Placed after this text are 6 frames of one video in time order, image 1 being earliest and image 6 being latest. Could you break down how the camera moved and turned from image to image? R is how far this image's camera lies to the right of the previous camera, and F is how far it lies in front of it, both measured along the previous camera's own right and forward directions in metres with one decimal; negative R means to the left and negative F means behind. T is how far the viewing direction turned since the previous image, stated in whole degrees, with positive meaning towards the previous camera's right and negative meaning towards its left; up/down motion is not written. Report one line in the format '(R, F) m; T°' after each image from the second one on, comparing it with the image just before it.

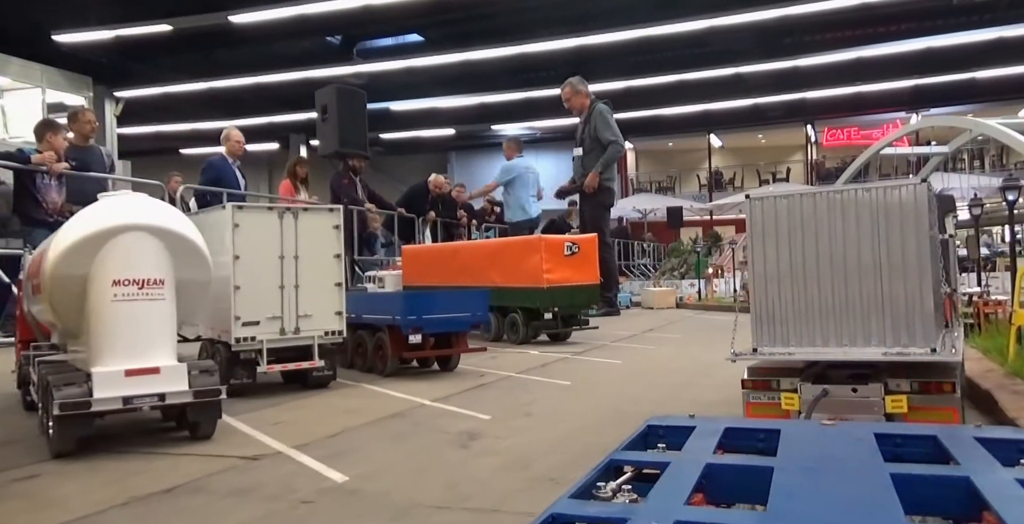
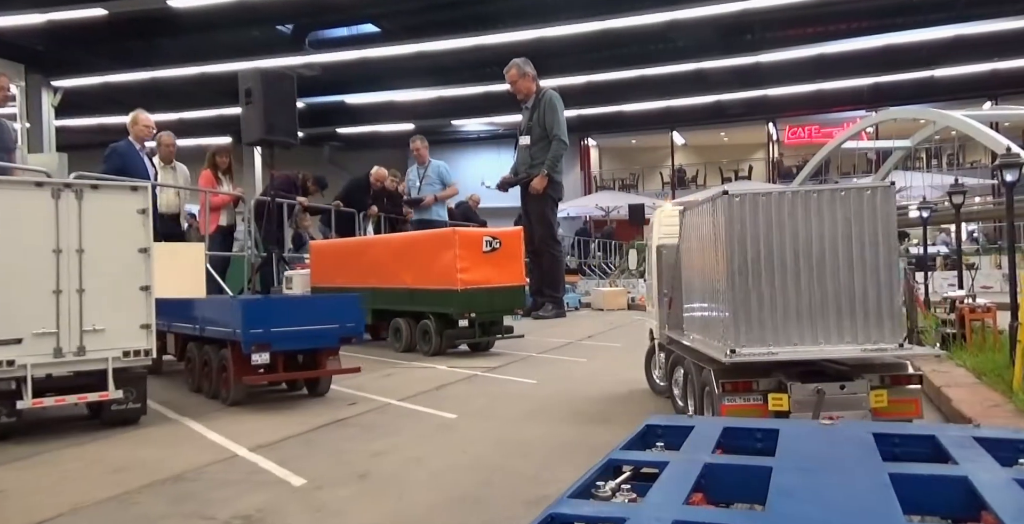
(+0.7, +1.5) m; +3°
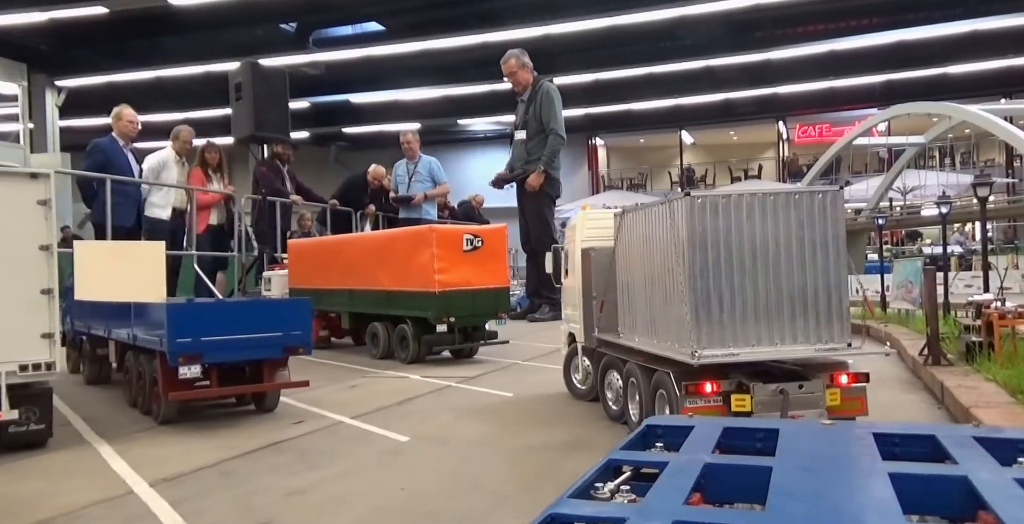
(+0.3, +0.7) m; -1°
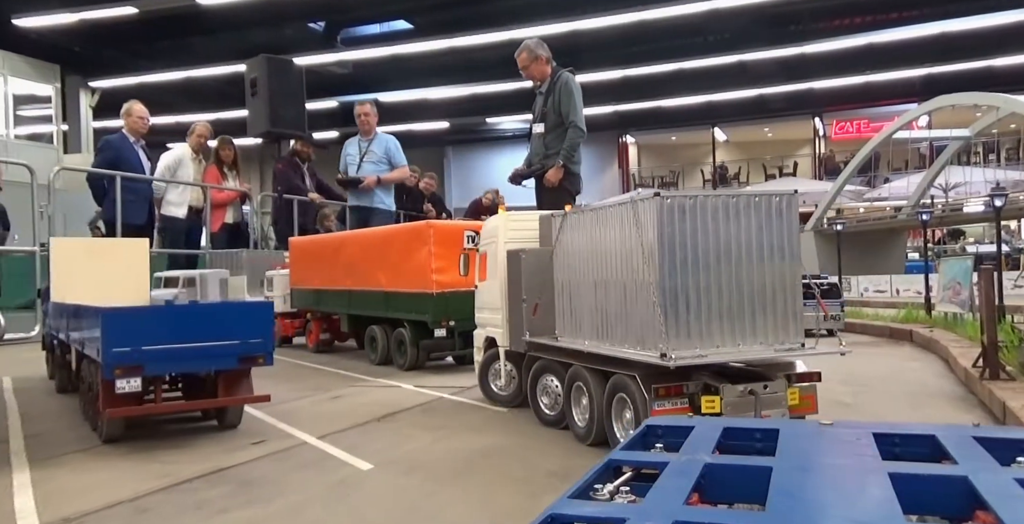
(+0.3, +0.7) m; -2°
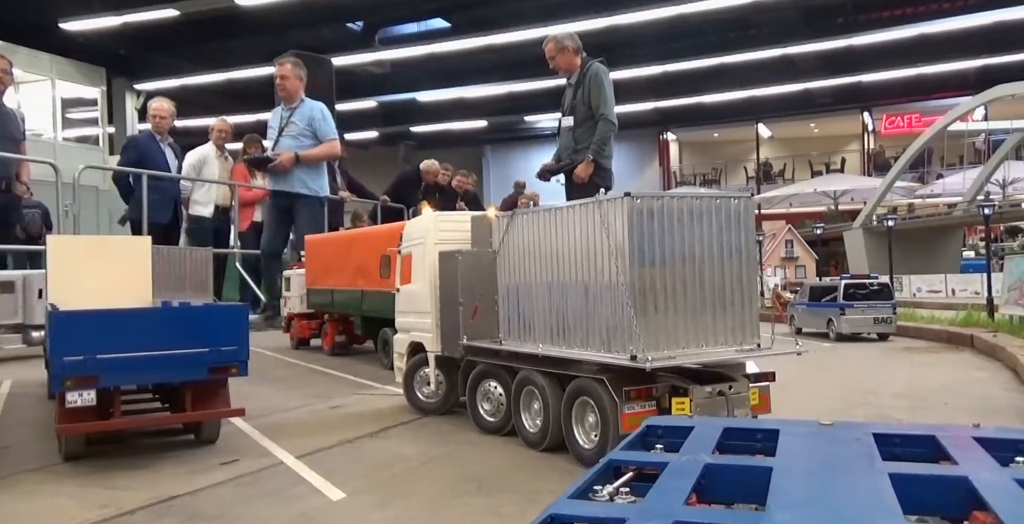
(+0.2, +0.6) m; -3°
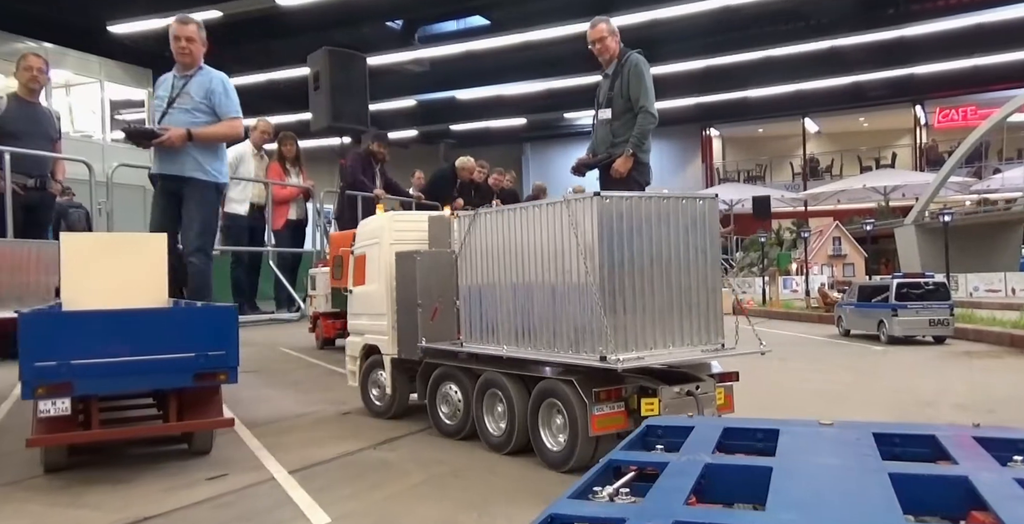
(+0.2, +0.4) m; -3°
